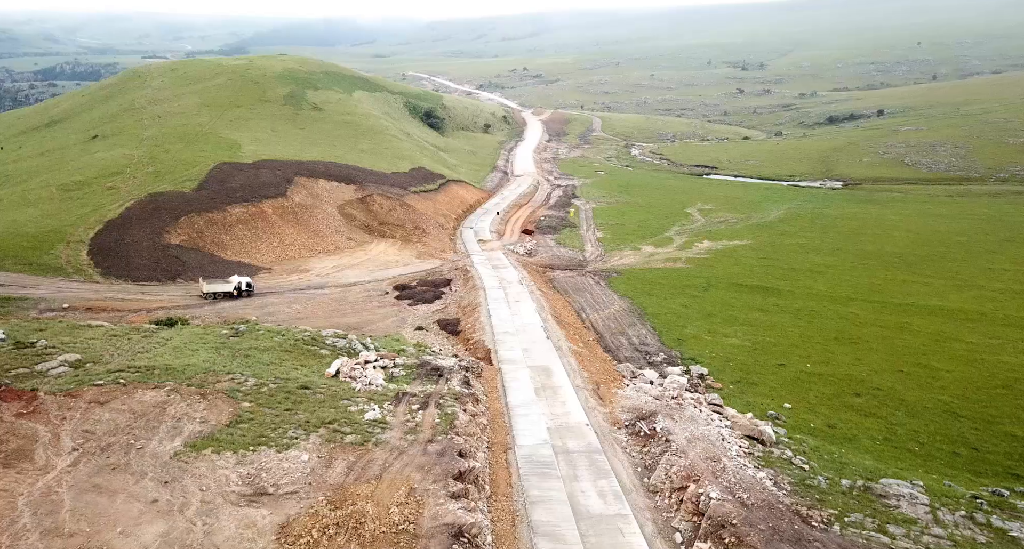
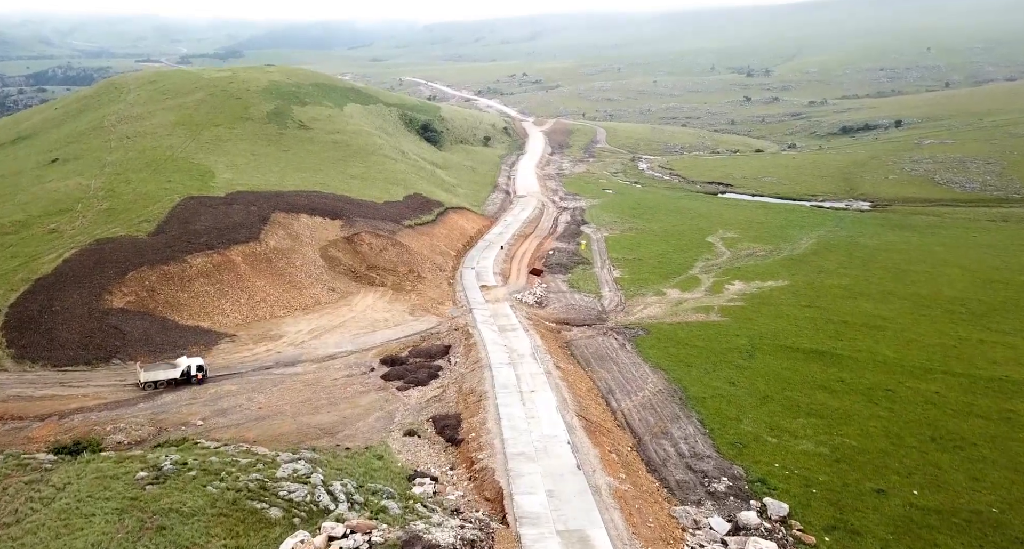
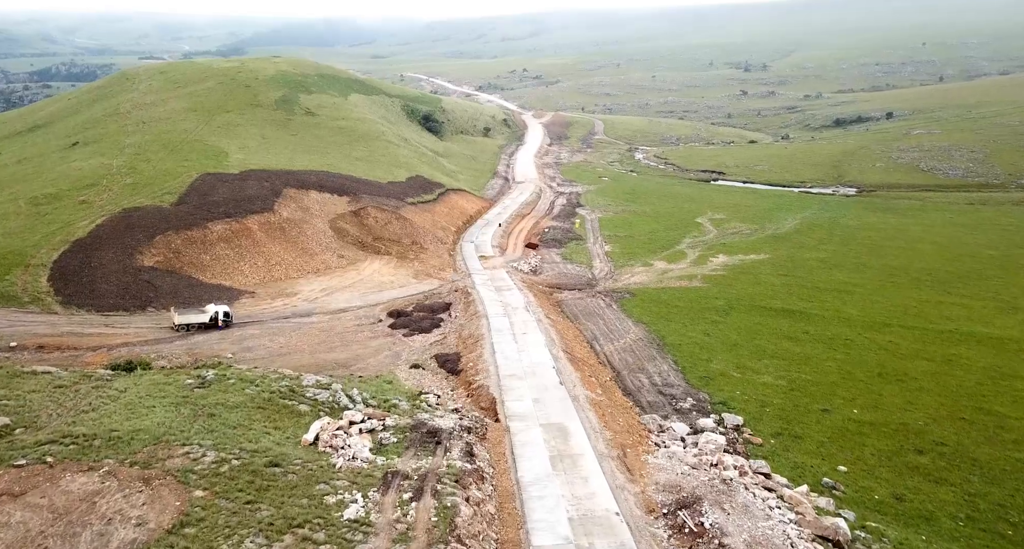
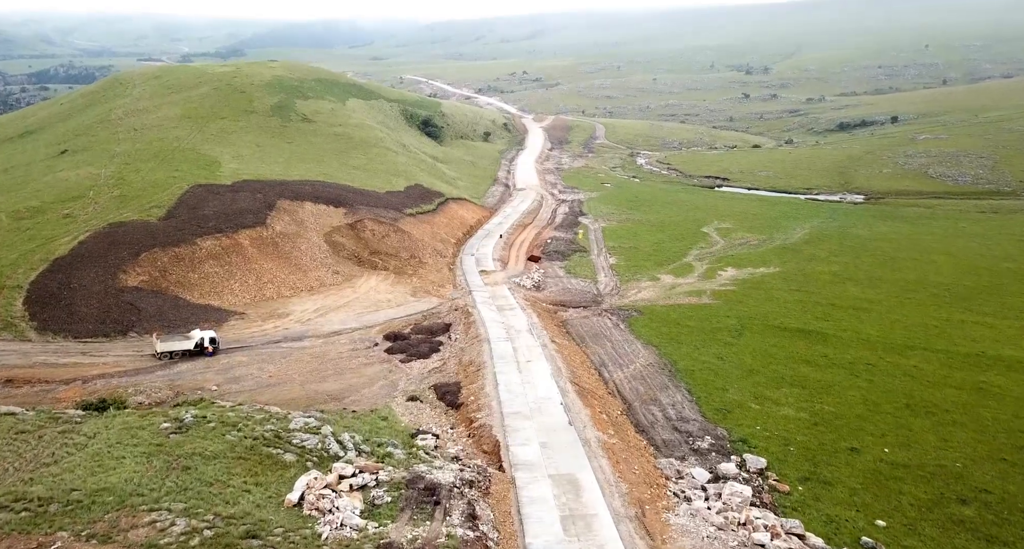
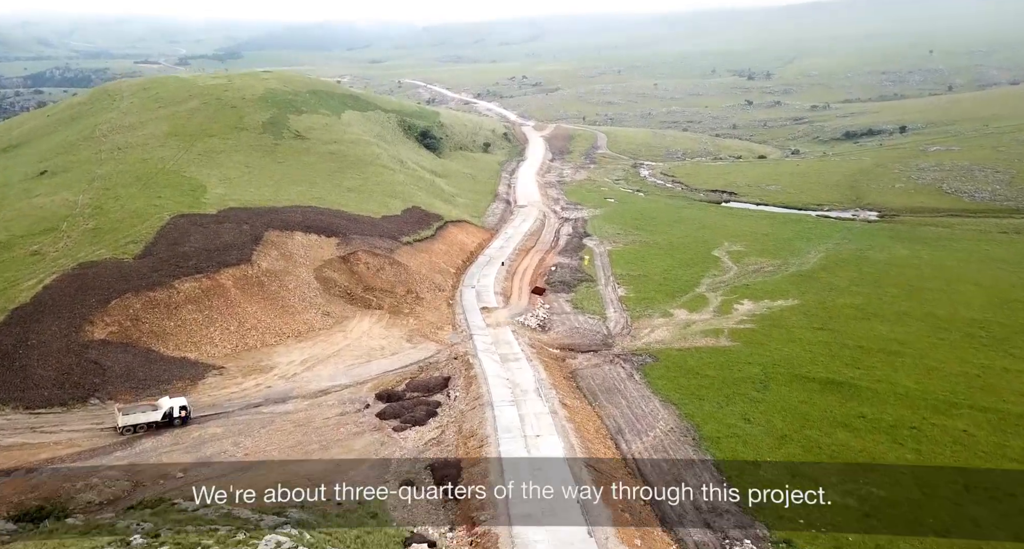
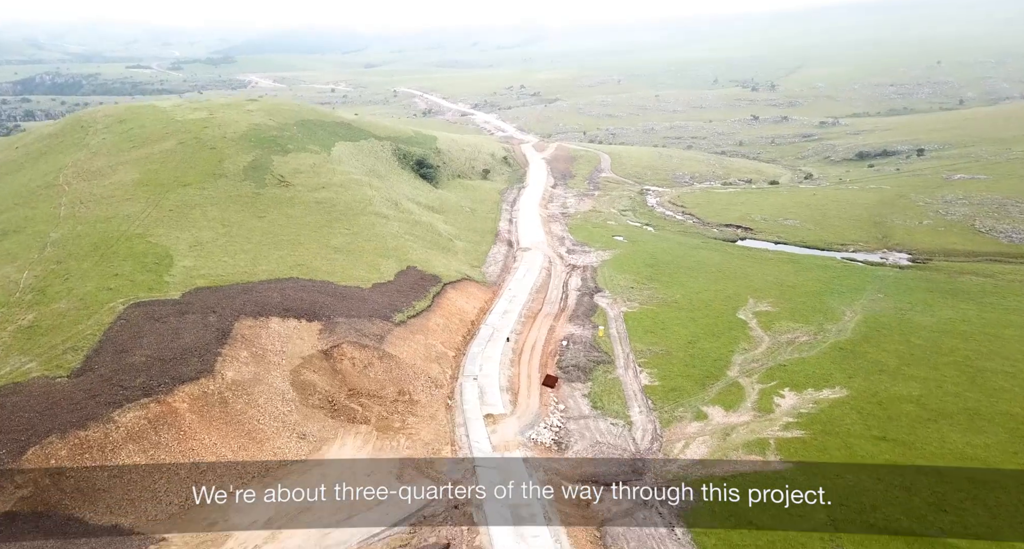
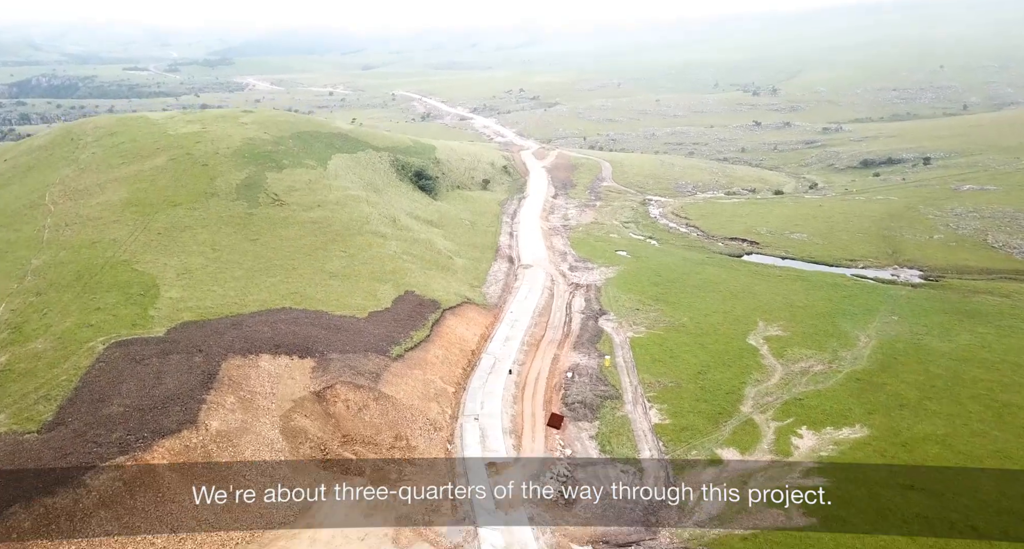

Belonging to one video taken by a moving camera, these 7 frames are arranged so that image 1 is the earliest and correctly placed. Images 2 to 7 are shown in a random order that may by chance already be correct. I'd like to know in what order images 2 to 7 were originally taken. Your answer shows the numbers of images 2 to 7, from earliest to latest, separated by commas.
3, 4, 2, 5, 6, 7
